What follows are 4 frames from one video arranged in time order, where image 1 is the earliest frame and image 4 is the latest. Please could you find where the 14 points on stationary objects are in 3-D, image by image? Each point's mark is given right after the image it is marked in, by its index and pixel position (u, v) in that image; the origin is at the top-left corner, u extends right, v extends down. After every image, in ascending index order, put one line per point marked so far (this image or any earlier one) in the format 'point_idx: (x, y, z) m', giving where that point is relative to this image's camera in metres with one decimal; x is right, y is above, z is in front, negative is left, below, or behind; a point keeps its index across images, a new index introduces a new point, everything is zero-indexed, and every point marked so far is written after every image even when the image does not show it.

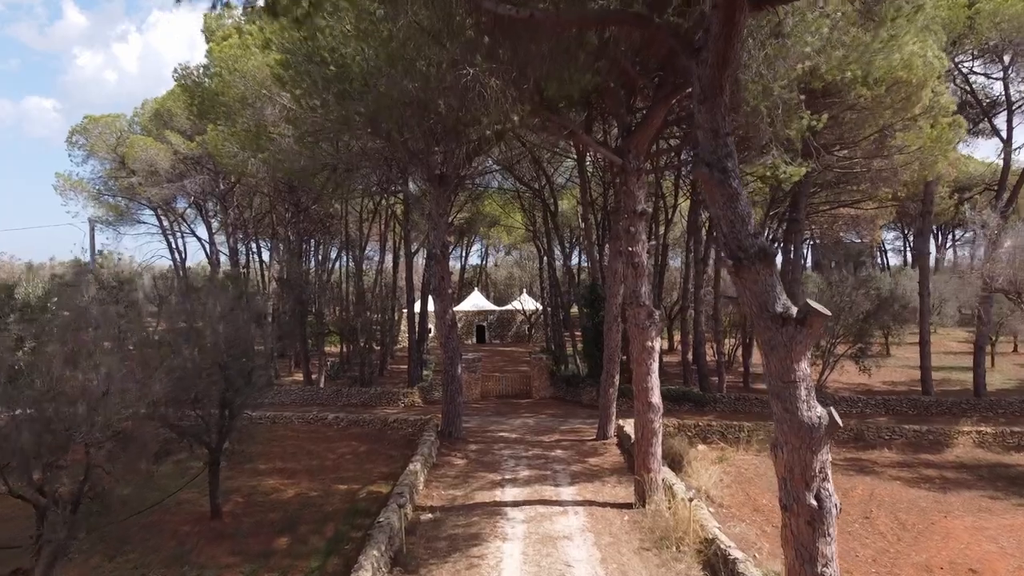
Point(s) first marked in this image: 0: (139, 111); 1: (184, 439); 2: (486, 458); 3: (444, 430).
0: (-10.8, +5.1, +19.5) m
1: (-4.5, -2.1, +9.2) m
2: (-0.5, -3.2, +12.5) m
3: (-1.4, -2.9, +13.9) m
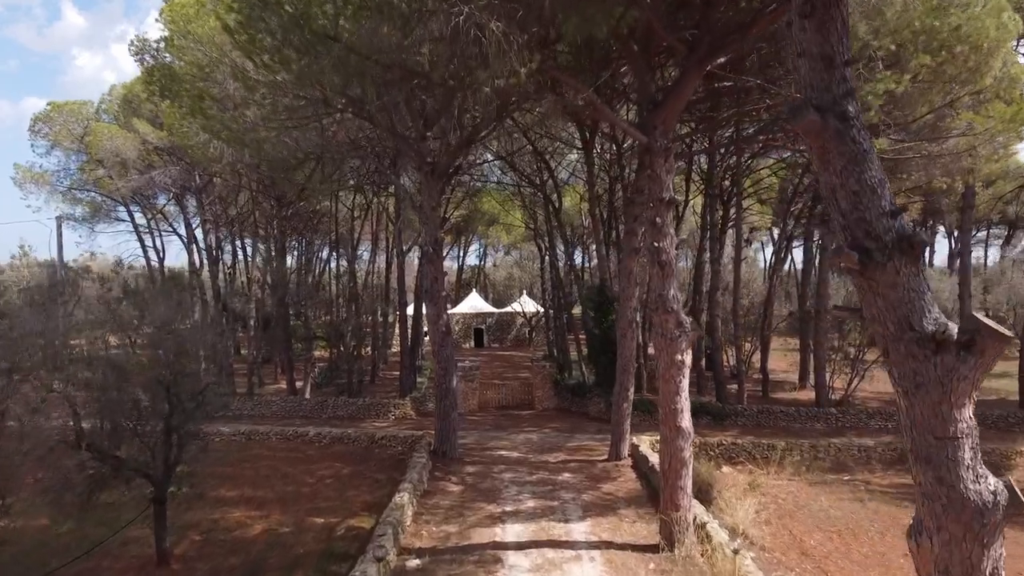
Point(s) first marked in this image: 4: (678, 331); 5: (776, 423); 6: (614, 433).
0: (-10.8, +5.1, +18.0) m
1: (-4.5, -2.1, +7.7) m
2: (-0.5, -3.2, +10.9) m
3: (-1.4, -3.0, +12.4) m
4: (+1.9, -0.5, +7.8) m
5: (+6.0, -3.1, +15.2) m
6: (+1.8, -2.6, +12.2) m
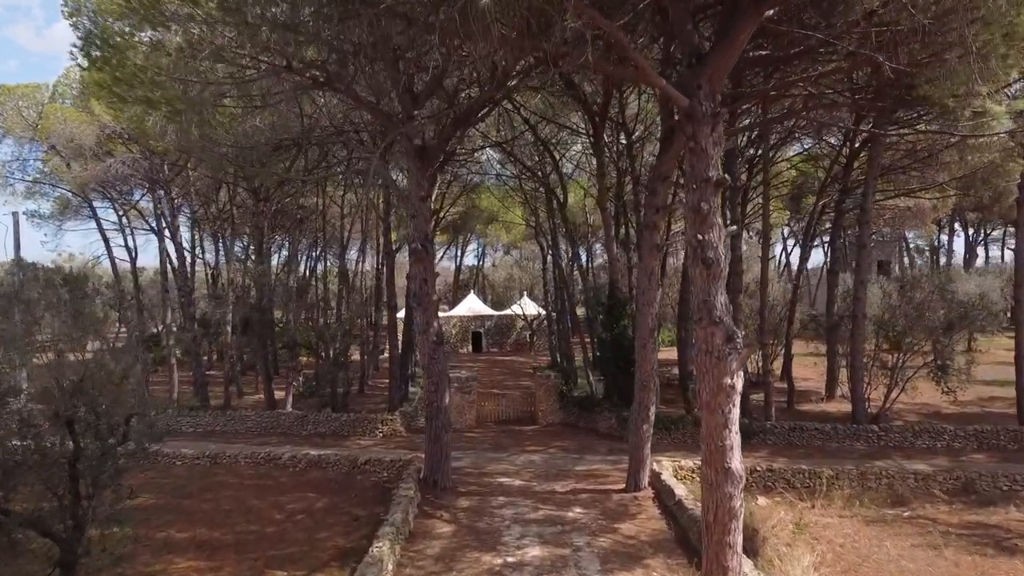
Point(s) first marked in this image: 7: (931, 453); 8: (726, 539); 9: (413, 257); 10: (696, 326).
0: (-10.8, +5.0, +16.2) m
1: (-4.4, -2.1, +6.0) m
2: (-0.4, -3.2, +9.3) m
3: (-1.3, -3.0, +10.7) m
4: (+2.0, -0.5, +6.1) m
5: (+6.0, -3.1, +13.5) m
6: (+1.9, -2.7, +10.5) m
7: (+8.1, -3.2, +13.0) m
8: (+2.0, -2.3, +6.3) m
9: (-1.6, +0.5, +10.6) m
10: (+1.7, -0.4, +6.2) m
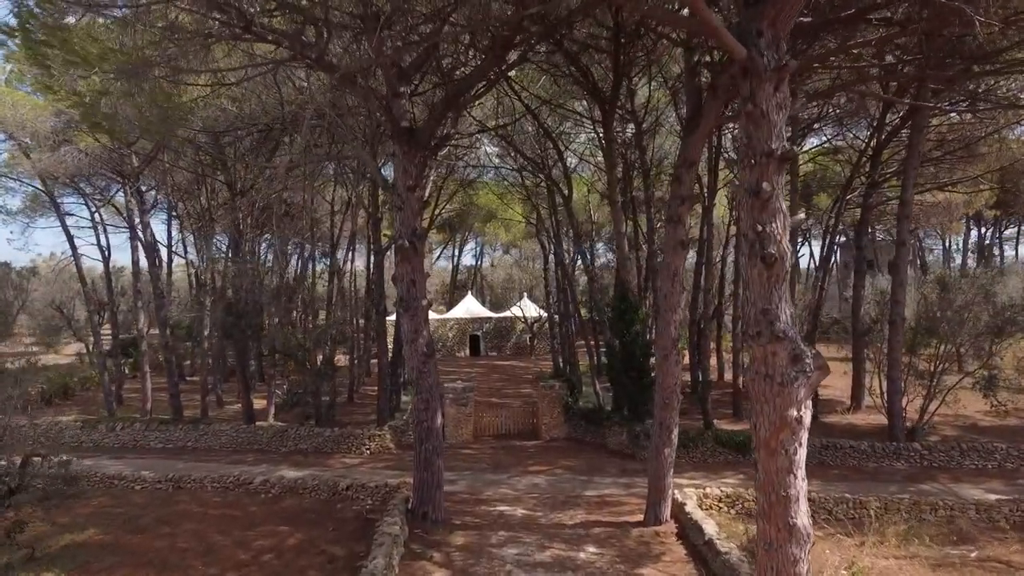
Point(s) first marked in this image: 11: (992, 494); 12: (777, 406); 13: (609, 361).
0: (-10.8, +5.0, +14.8) m
1: (-4.4, -2.2, +4.6) m
2: (-0.4, -3.3, +7.9) m
3: (-1.3, -3.1, +9.3) m
4: (+2.0, -0.6, +4.7) m
5: (+6.0, -3.1, +12.1) m
6: (+1.9, -2.7, +9.1) m
7: (+8.1, -3.2, +11.6) m
8: (+2.0, -2.4, +4.9) m
9: (-1.5, +0.4, +9.2) m
10: (+1.7, -0.4, +4.8) m
11: (+7.1, -3.0, +9.9) m
12: (+1.9, -0.8, +4.8) m
13: (+2.1, -1.6, +14.6) m
